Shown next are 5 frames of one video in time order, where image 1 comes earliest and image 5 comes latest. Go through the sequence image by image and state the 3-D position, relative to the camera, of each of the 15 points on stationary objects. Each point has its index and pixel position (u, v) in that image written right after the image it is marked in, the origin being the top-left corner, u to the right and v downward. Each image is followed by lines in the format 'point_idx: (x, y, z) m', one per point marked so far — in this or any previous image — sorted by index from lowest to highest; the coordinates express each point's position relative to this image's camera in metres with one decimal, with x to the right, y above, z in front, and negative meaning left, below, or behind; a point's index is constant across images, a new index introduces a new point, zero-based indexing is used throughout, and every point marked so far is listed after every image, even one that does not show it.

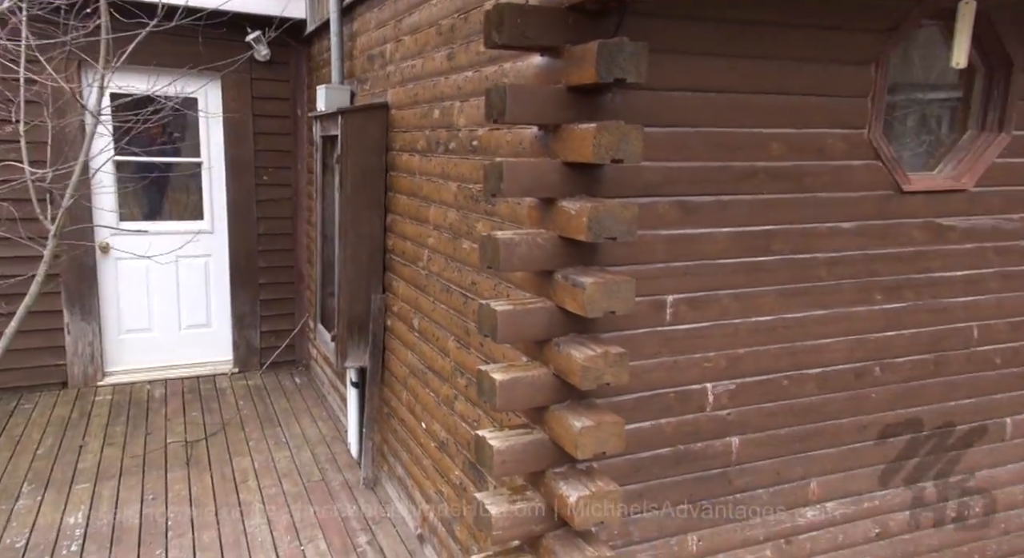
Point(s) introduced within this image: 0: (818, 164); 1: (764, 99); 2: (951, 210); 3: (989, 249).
0: (+0.8, +0.3, +2.1) m
1: (+0.6, +0.5, +2.0) m
2: (+1.3, +0.2, +2.4) m
3: (+1.5, +0.1, +2.5) m
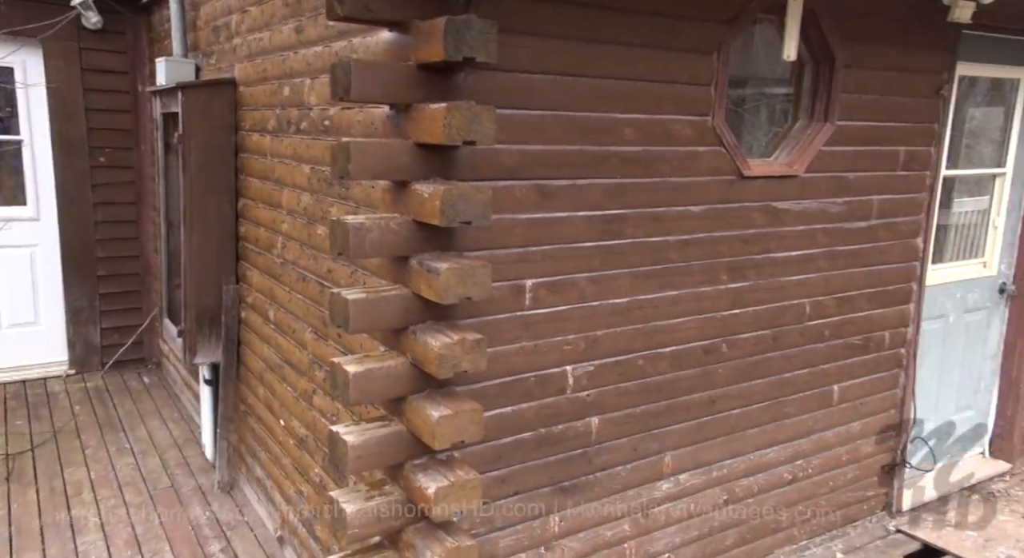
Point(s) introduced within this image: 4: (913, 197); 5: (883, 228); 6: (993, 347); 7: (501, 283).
0: (+0.4, +0.4, +2.2) m
1: (+0.3, +0.5, +2.1) m
2: (+0.9, +0.3, +2.6) m
3: (+1.0, +0.2, +2.7) m
4: (+1.5, +0.3, +3.0) m
5: (+1.4, +0.2, +3.0) m
6: (+2.3, -0.3, +4.0) m
7: (0.0, 0.0, +2.0) m
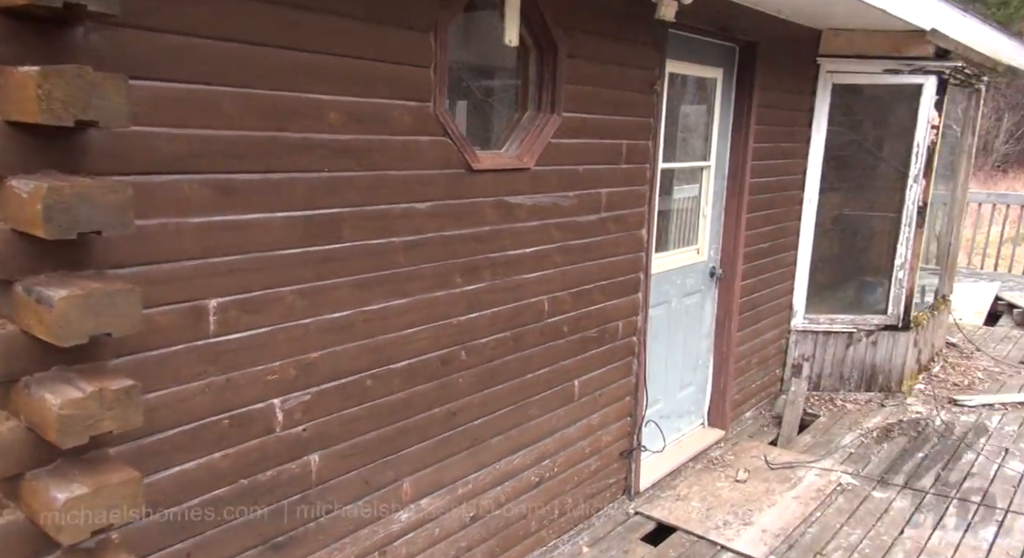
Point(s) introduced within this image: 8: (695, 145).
0: (-0.3, +0.3, +2.0) m
1: (-0.4, +0.5, +1.8) m
2: (0.0, +0.3, +2.4) m
3: (+0.1, +0.2, +2.6) m
4: (+0.5, +0.3, +3.1) m
5: (+0.4, +0.2, +3.0) m
6: (+1.0, -0.3, +4.2) m
7: (-0.7, 0.0, +1.6) m
8: (+0.9, +0.6, +3.8) m
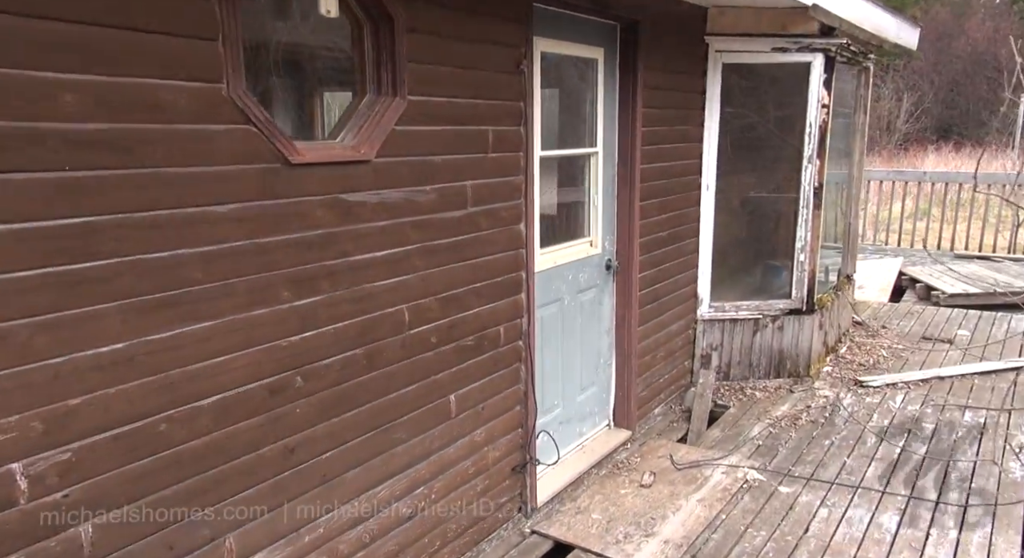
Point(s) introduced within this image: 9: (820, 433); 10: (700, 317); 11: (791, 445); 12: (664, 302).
0: (-0.7, +0.3, +1.6) m
1: (-0.8, +0.4, +1.4) m
2: (-0.4, +0.2, +2.1) m
3: (-0.3, +0.2, +2.3) m
4: (0.0, +0.3, +2.8) m
5: (-0.1, +0.2, +2.7) m
6: (+0.5, -0.2, +4.0) m
7: (-1.0, -0.1, +1.2) m
8: (+0.3, +0.7, +3.6) m
9: (+1.7, -0.8, +4.4) m
10: (+1.2, -0.3, +5.1) m
11: (+1.5, -0.9, +4.2) m
12: (+0.8, -0.1, +4.4) m
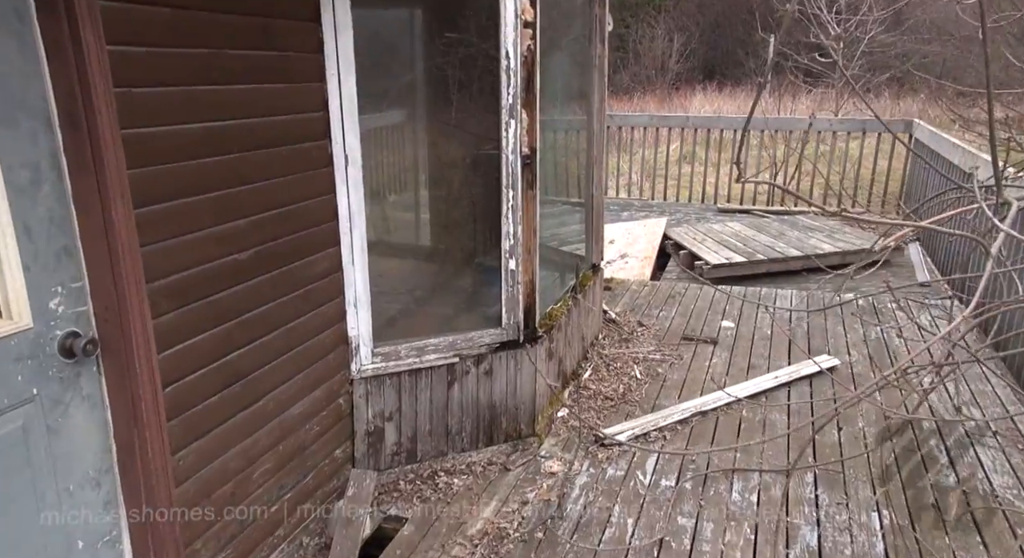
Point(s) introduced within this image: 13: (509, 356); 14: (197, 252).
0: (-1.5, -0.1, -0.7) m
1: (-1.6, 0.0, -1.0) m
2: (-1.4, -0.1, -0.2) m
3: (-1.3, -0.2, +0.1) m
4: (-1.2, 0.0, +0.5) m
5: (-1.2, -0.1, +0.4) m
6: (-1.0, -0.5, +1.9) m
7: (-1.7, -0.6, -1.2) m
8: (-1.1, +0.4, +1.4) m
9: (+0.1, -1.0, +2.7) m
10: (-0.6, -0.4, +3.1) m
11: (-0.1, -1.0, +2.4) m
12: (-0.8, -0.3, +2.4) m
13: (0.0, -0.3, +3.4) m
14: (-0.8, +0.1, +2.1) m
